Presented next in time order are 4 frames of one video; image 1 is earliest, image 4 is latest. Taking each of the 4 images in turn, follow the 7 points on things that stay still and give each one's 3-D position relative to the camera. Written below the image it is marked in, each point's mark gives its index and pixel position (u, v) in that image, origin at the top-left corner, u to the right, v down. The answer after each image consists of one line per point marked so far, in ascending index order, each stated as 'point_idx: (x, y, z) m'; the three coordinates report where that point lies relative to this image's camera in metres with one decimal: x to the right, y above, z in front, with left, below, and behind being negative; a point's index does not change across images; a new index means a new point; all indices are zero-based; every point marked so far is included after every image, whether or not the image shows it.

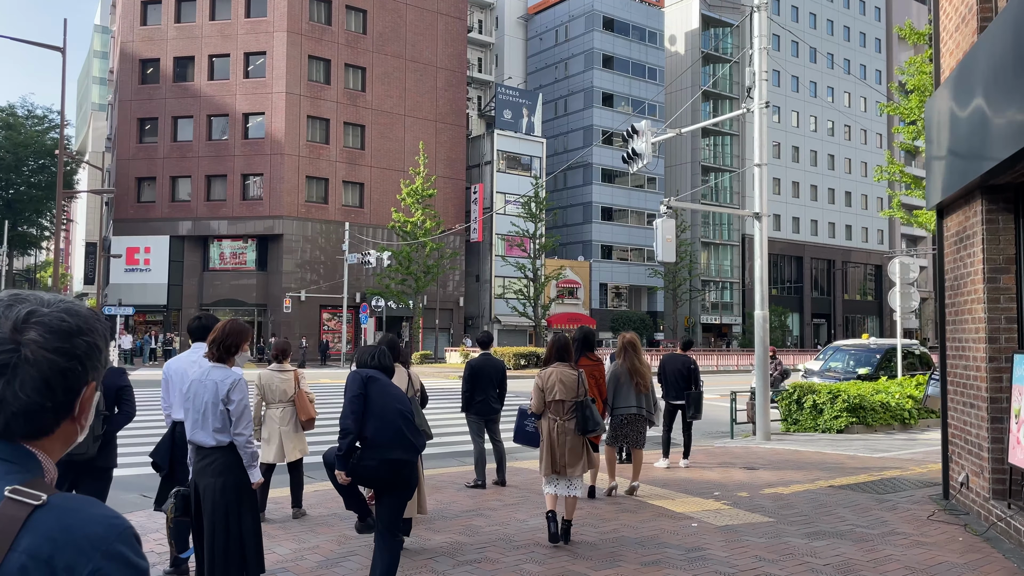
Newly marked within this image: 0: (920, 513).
0: (+3.5, -1.9, +6.6) m
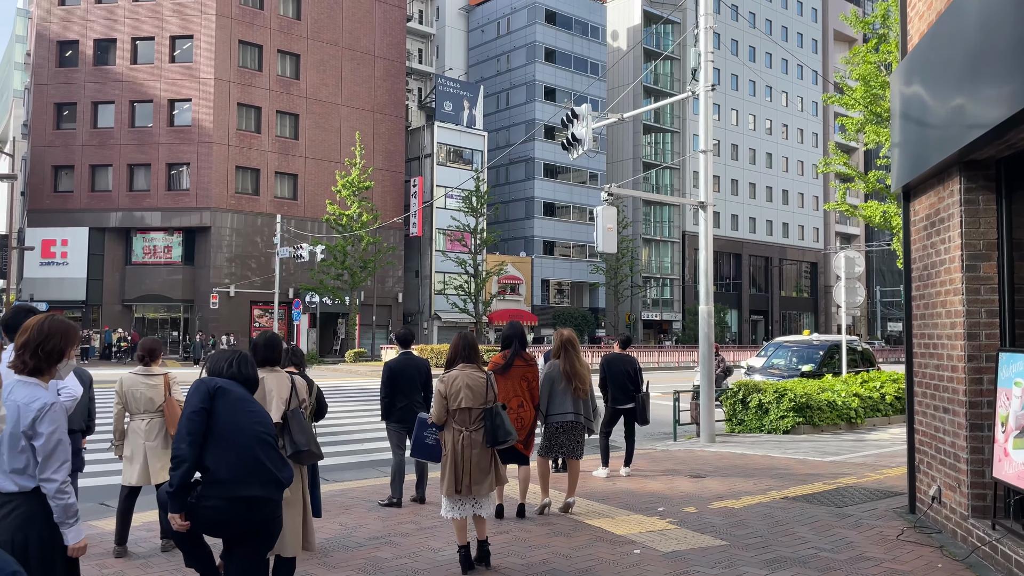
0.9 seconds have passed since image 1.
0: (+2.8, -1.8, +5.9) m
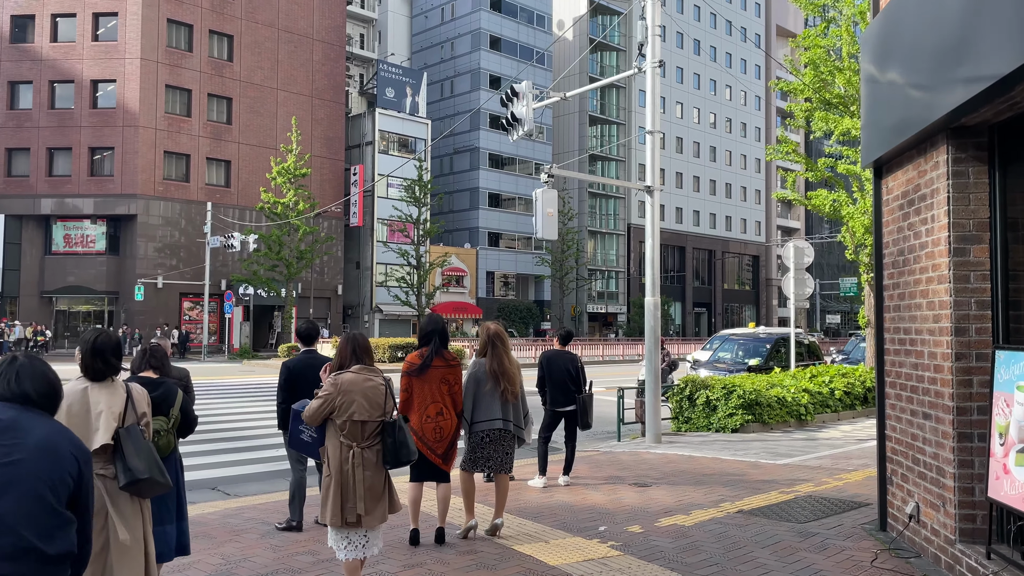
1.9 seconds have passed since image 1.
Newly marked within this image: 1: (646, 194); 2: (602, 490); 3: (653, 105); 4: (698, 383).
0: (+2.3, -1.8, +5.1) m
1: (+2.1, +1.5, +12.6) m
2: (+0.9, -2.0, +7.7) m
3: (+2.2, +2.8, +12.3) m
4: (+3.0, -1.5, +12.4) m
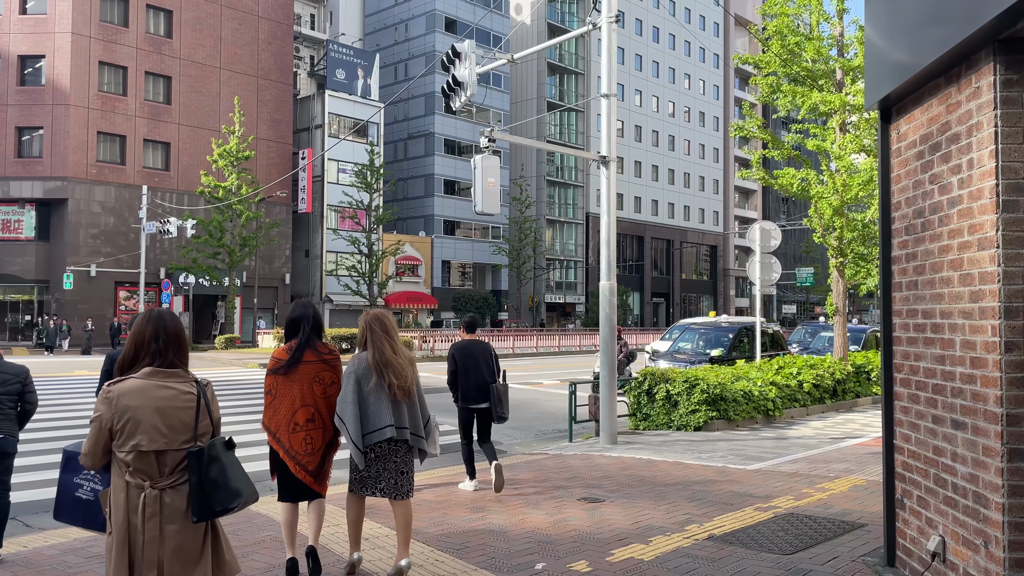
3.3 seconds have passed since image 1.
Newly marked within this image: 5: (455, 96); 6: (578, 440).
0: (+1.8, -1.6, +3.9) m
1: (+1.3, +1.7, +11.4) m
2: (+0.3, -1.8, +6.4) m
3: (+1.3, +3.1, +11.0) m
4: (+2.1, -1.3, +11.3) m
5: (-0.9, +3.0, +12.4) m
6: (+0.9, -2.1, +10.9) m
